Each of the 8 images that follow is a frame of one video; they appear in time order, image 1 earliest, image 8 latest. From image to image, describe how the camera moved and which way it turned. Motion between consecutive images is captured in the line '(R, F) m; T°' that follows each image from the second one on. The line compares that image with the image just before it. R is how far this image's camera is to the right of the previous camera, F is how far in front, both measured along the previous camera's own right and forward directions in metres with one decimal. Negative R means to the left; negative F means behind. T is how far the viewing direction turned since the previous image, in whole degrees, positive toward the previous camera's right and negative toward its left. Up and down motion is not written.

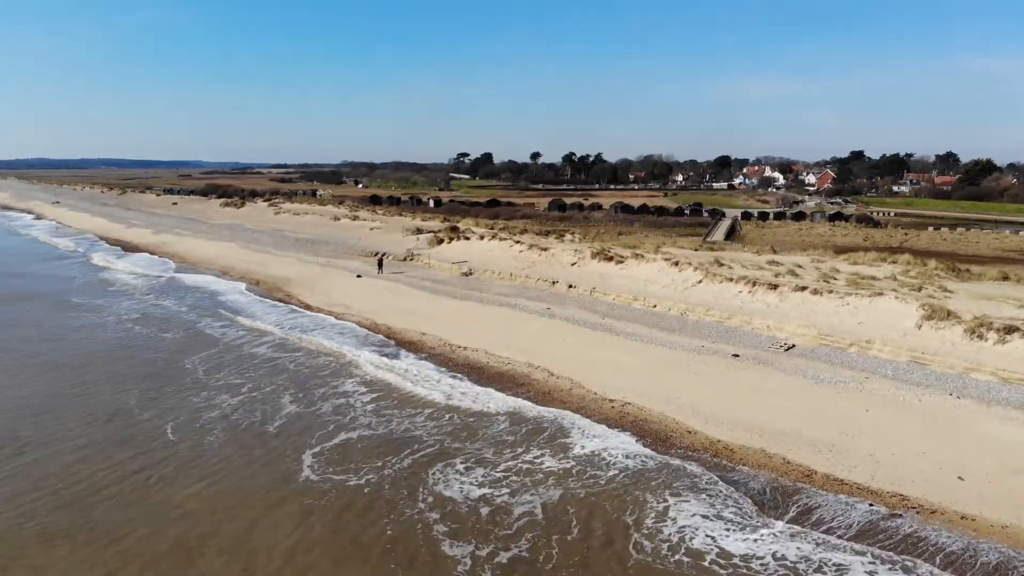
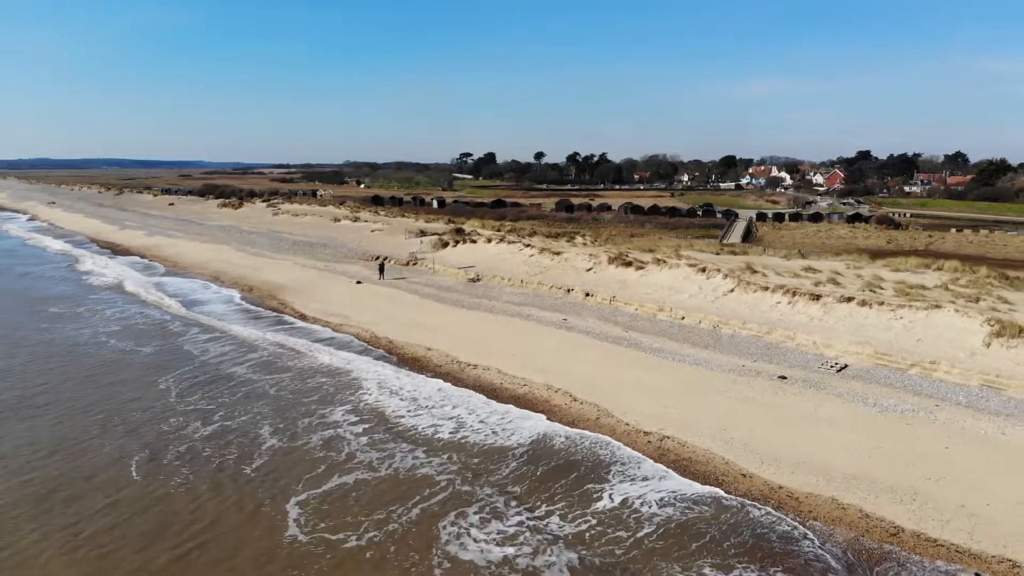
(-0.3, +1.7) m; 0°
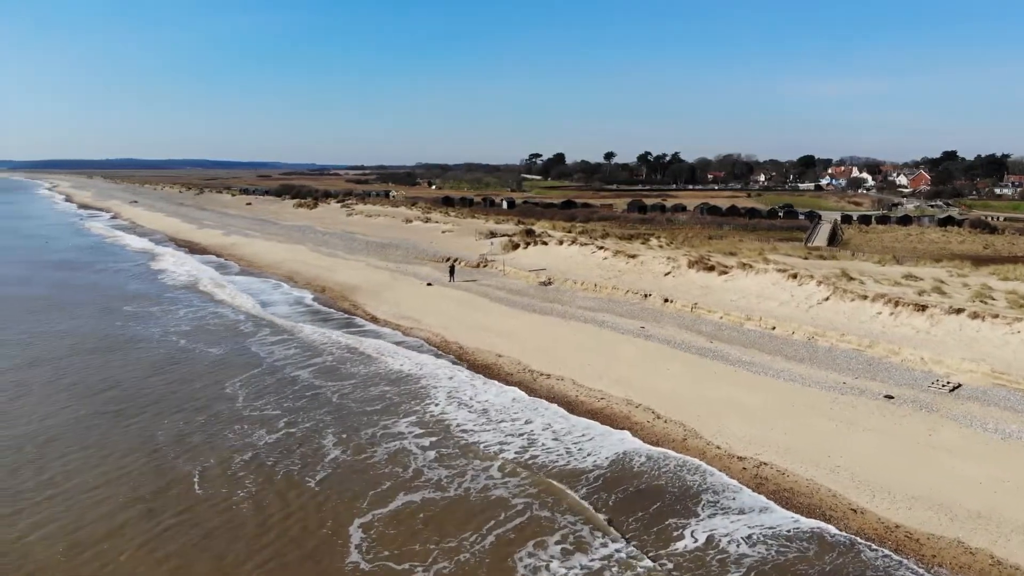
(-0.2, +0.8) m; -6°
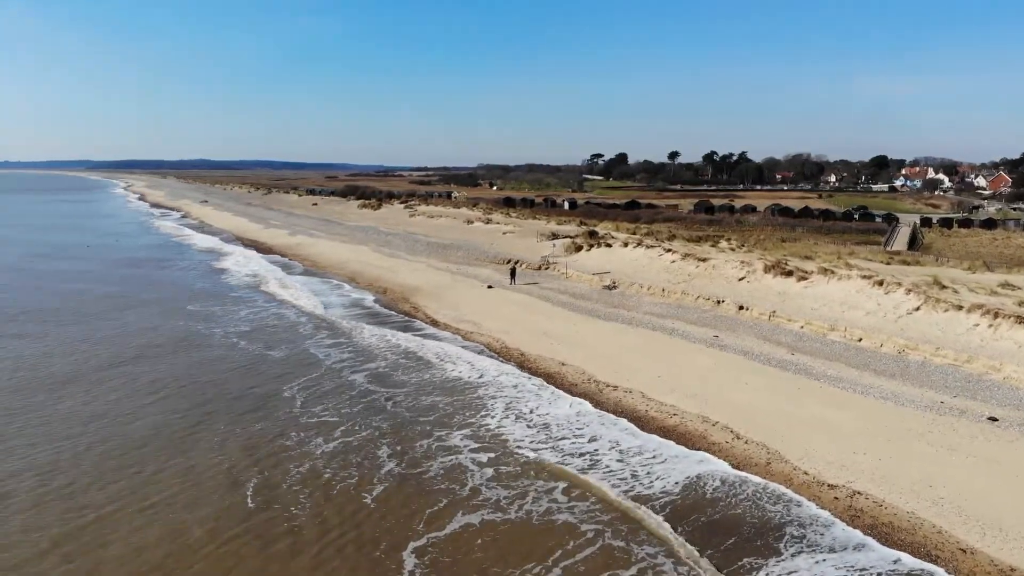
(-0.1, +0.7) m; -5°
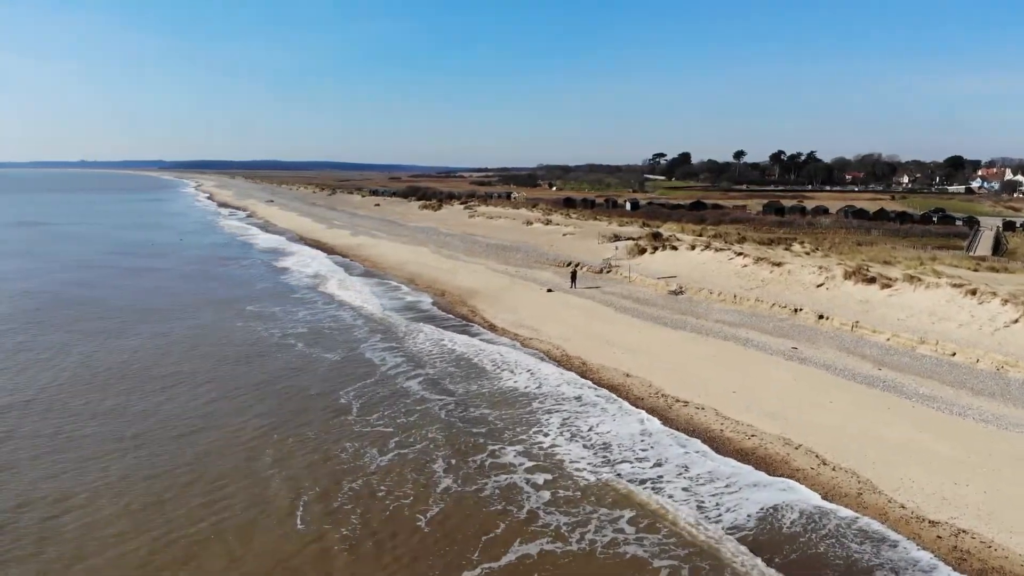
(-0.1, +0.6) m; -5°
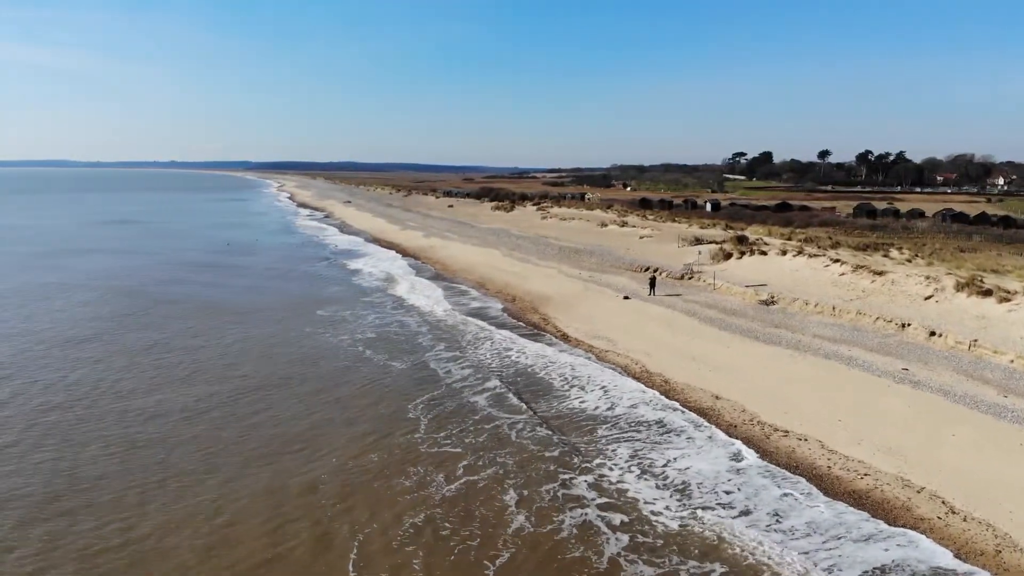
(-0.1, +0.8) m; -6°
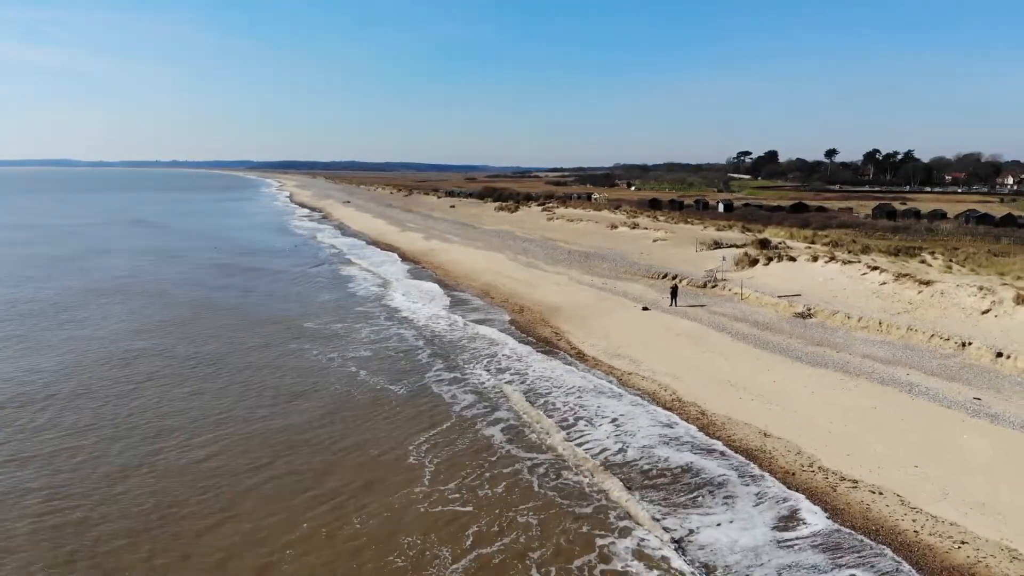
(-0.2, +1.8) m; 0°
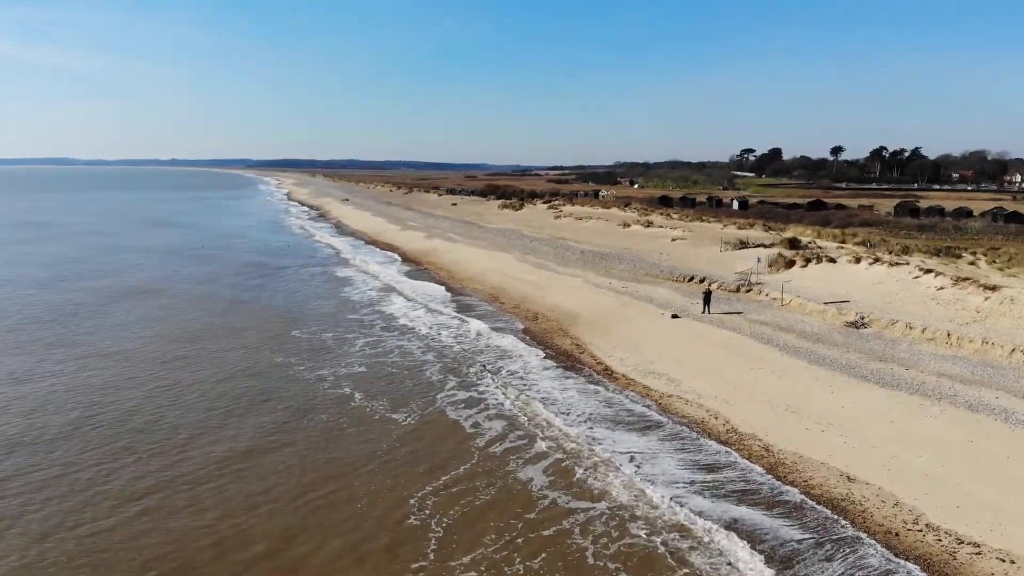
(-0.4, +2.0) m; 0°
